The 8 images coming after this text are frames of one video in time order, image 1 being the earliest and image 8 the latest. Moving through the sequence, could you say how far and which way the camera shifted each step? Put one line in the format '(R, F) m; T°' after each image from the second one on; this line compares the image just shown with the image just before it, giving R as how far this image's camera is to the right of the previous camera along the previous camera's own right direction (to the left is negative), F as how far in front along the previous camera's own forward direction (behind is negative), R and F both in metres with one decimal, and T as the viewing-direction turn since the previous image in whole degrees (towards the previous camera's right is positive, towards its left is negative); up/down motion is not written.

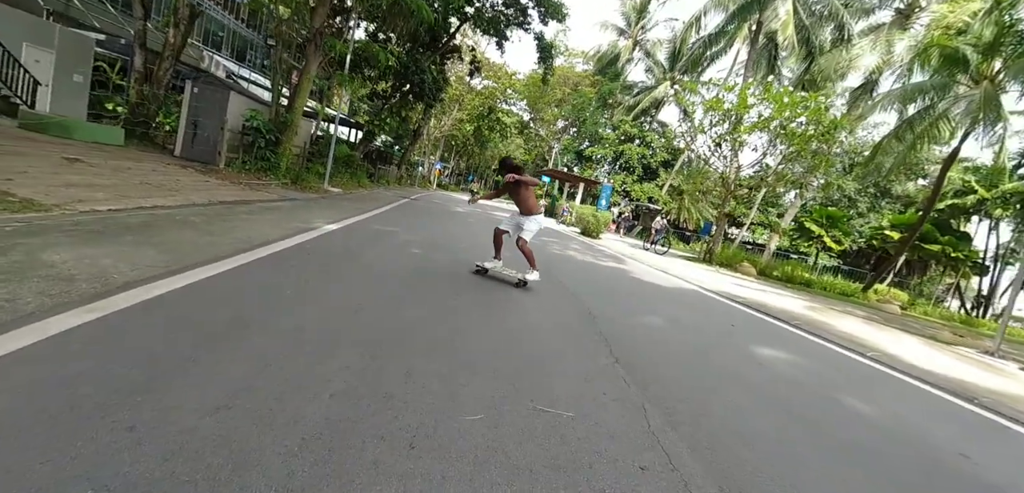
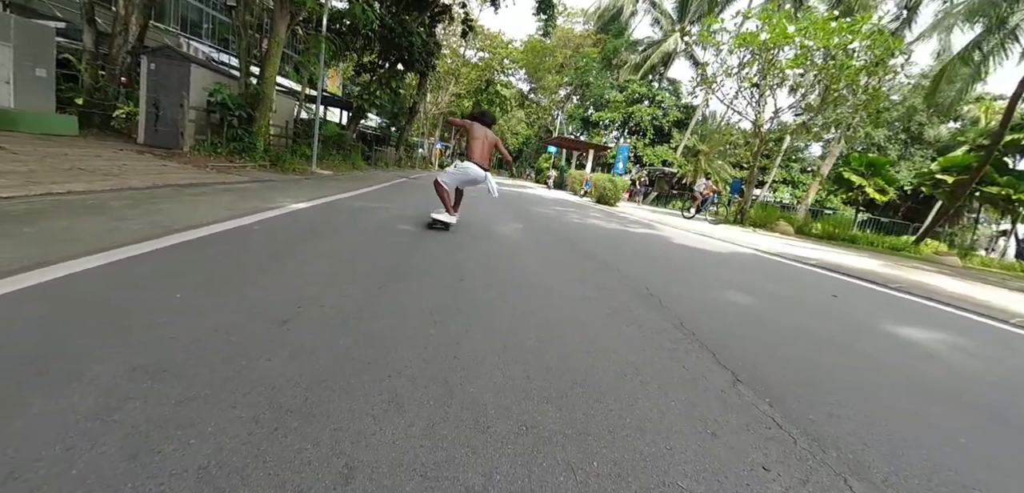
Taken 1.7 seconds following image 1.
(-0.2, +1.9) m; -1°
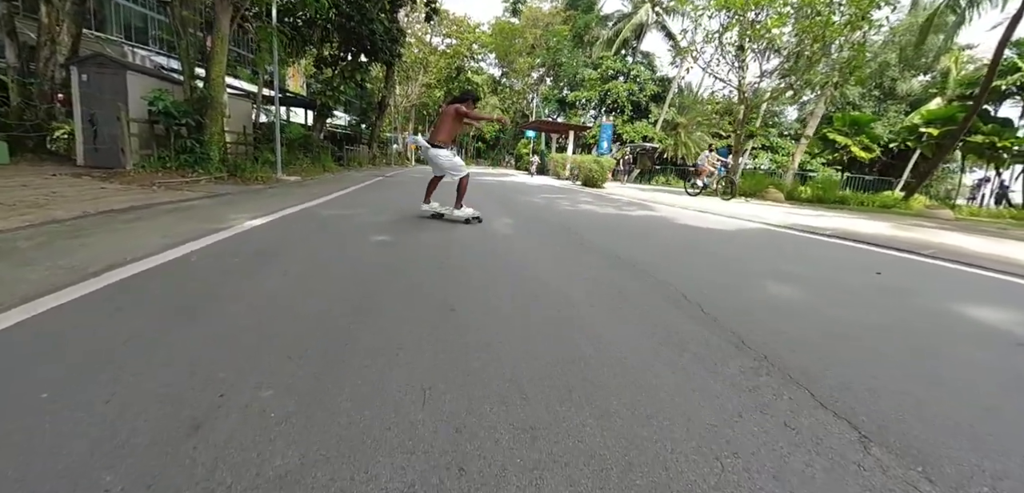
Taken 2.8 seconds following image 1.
(-0.1, +0.8) m; +2°
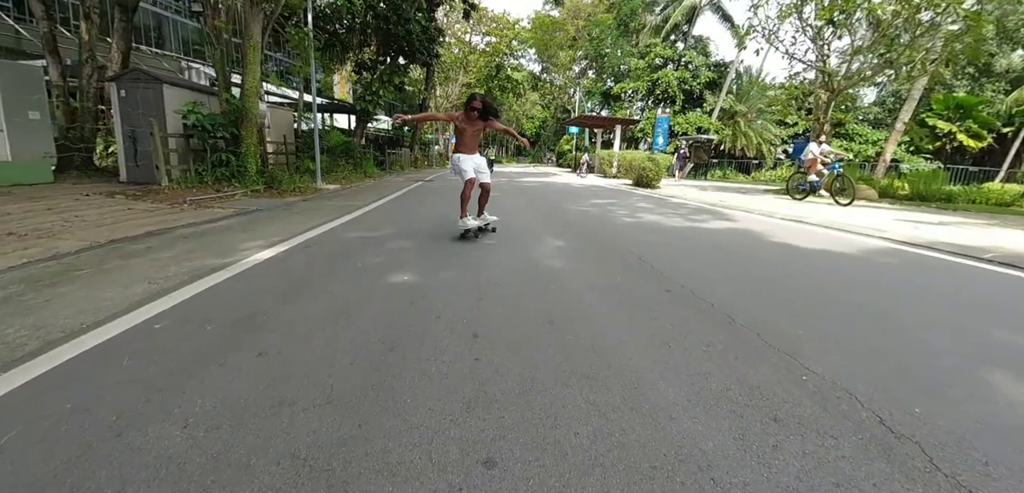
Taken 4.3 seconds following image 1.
(-0.1, +1.2) m; -6°
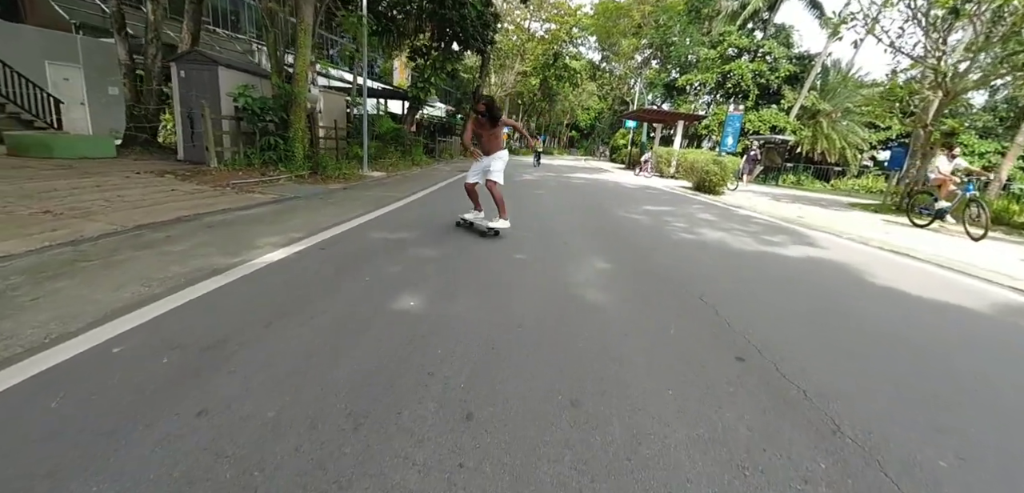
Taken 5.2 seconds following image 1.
(+0.1, +0.8) m; -6°
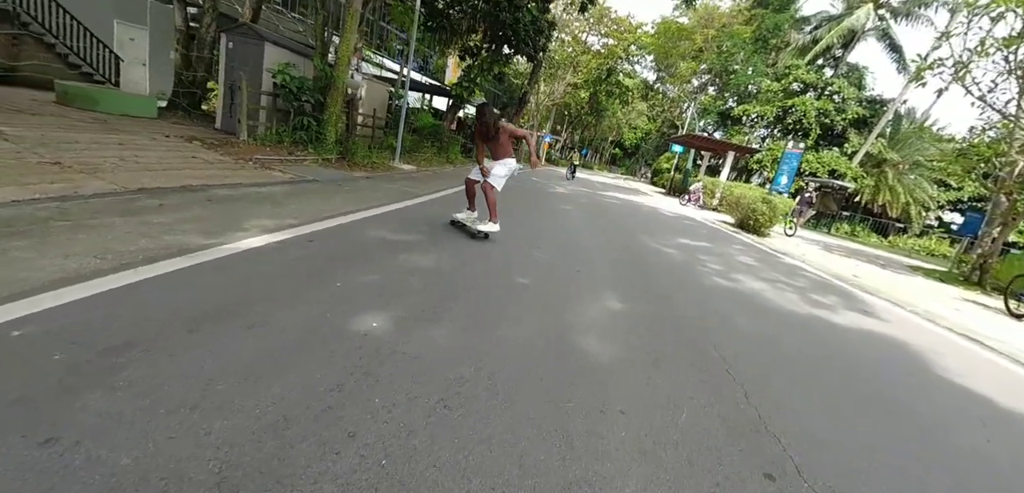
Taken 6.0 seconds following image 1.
(+0.2, +0.6) m; -4°
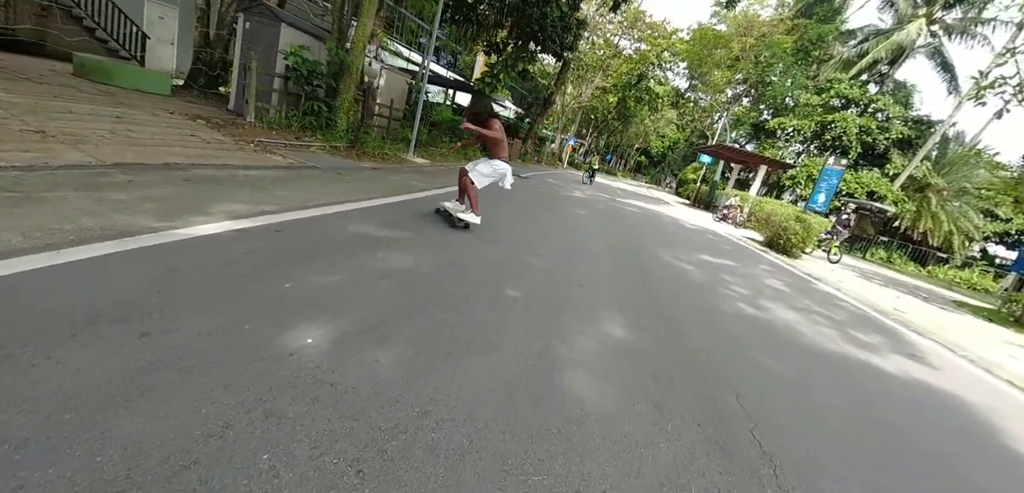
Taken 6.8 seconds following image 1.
(+0.2, +0.6) m; -2°
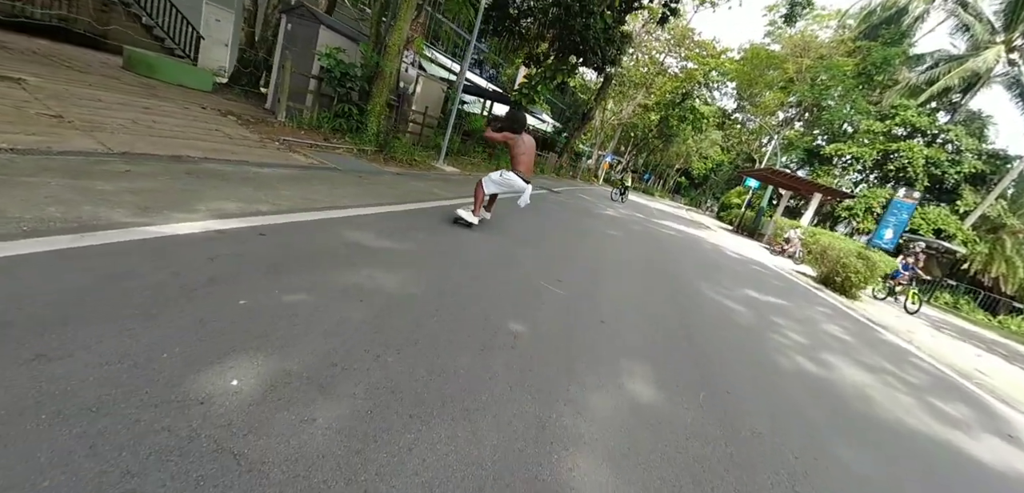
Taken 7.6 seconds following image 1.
(+0.1, +0.6) m; -4°
